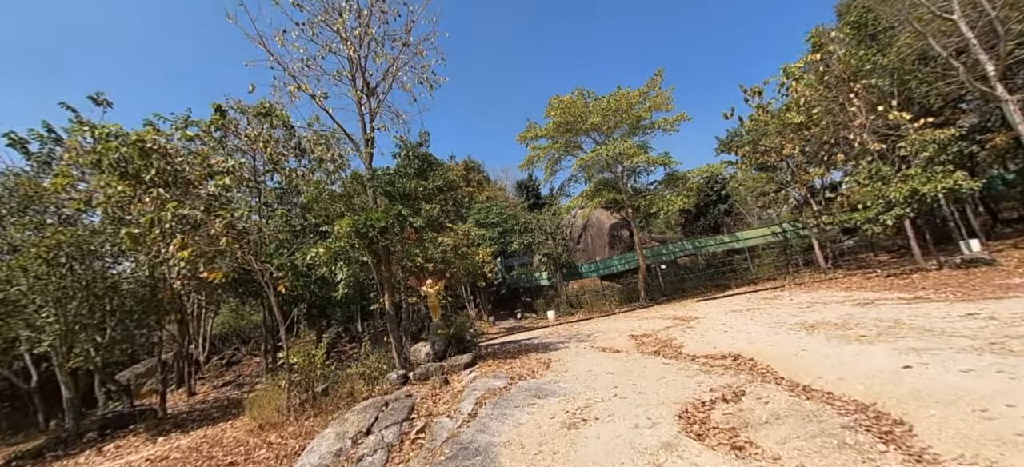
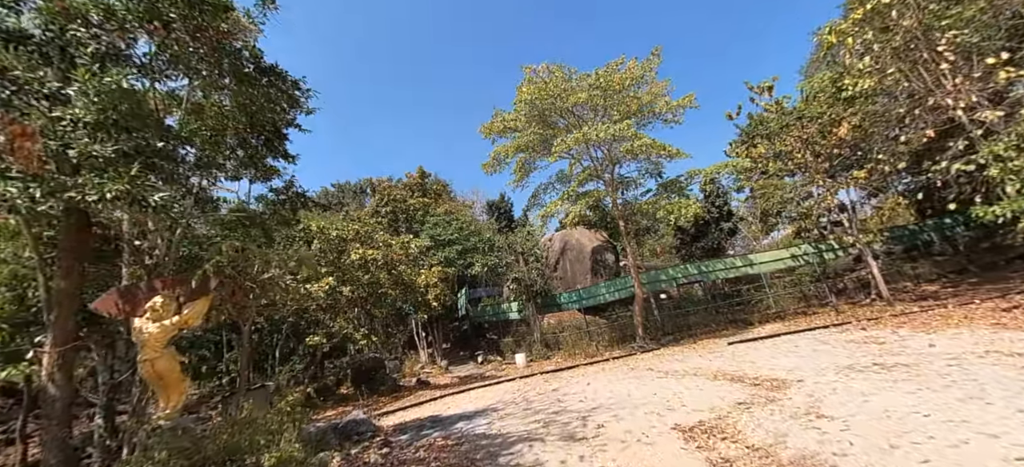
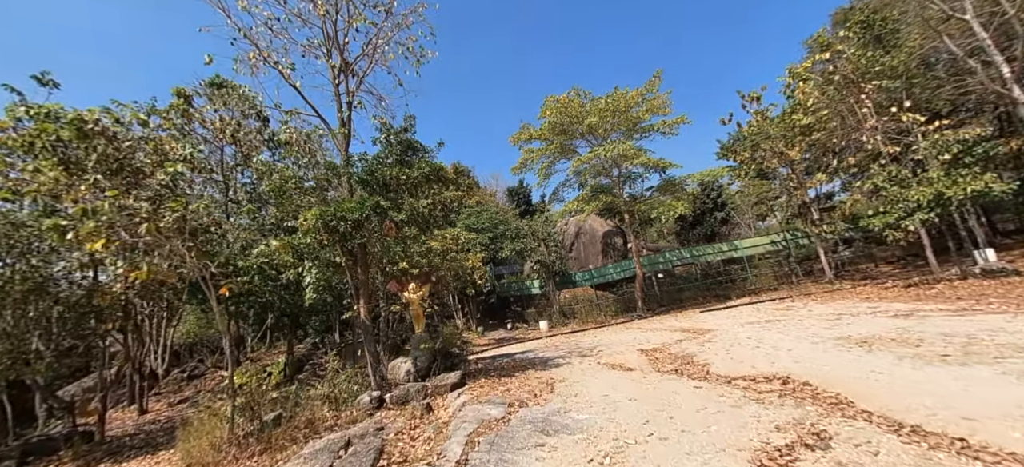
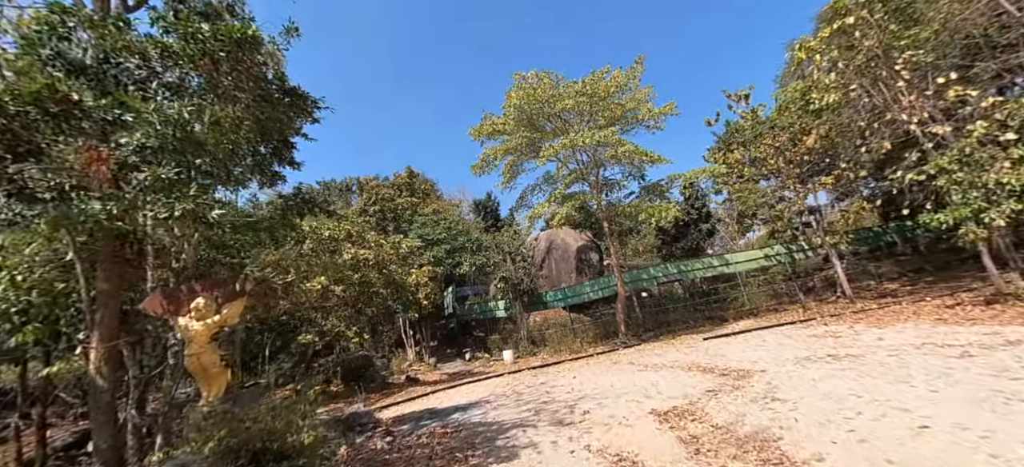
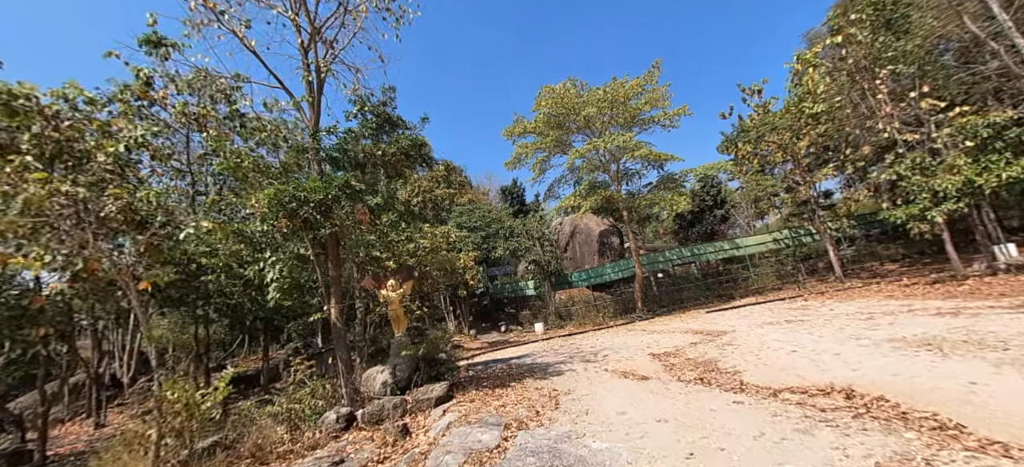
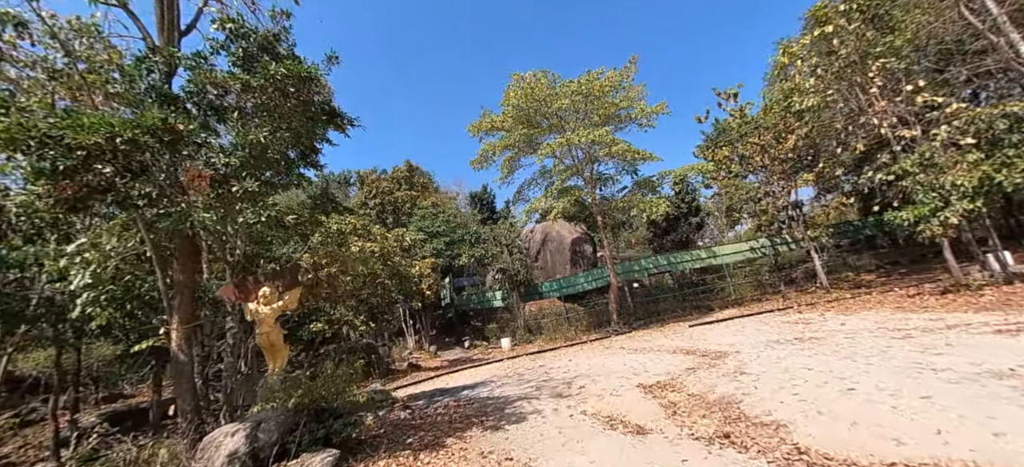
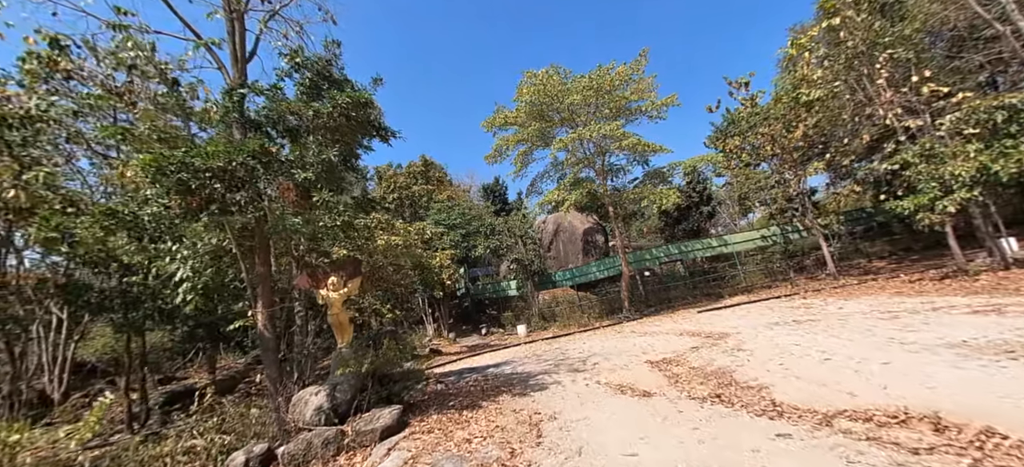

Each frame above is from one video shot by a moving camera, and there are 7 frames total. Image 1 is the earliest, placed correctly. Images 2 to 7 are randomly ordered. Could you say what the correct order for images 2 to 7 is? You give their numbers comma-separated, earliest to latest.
3, 5, 7, 6, 4, 2
